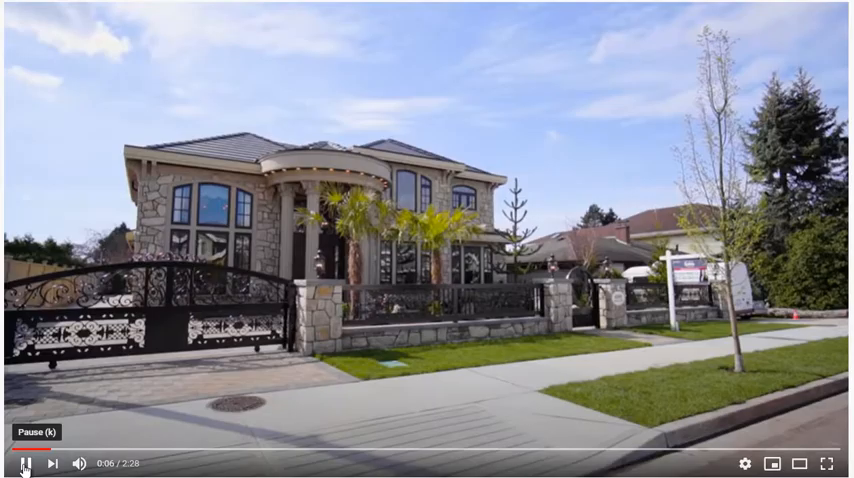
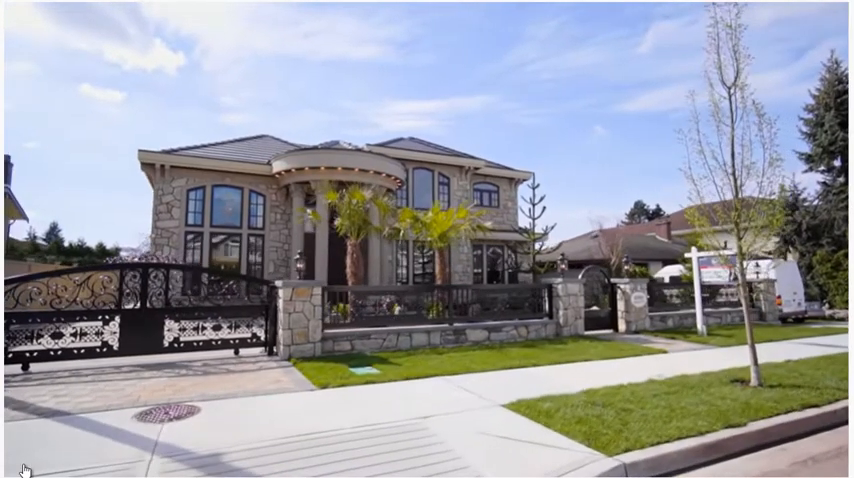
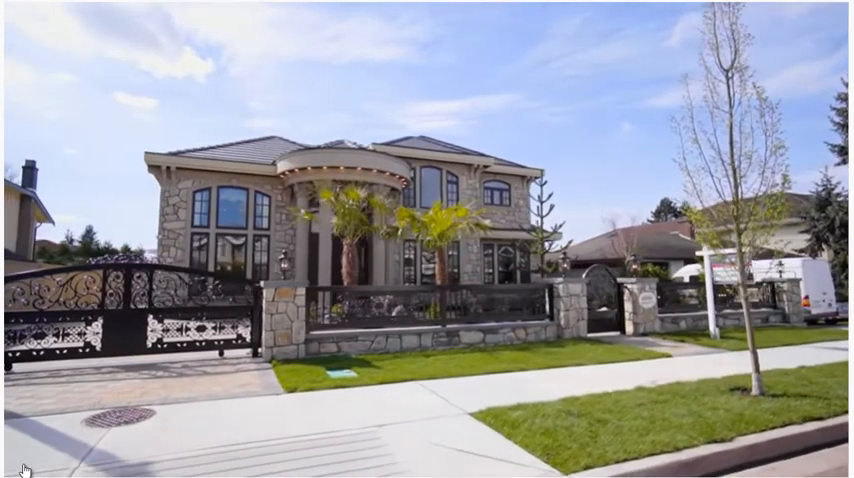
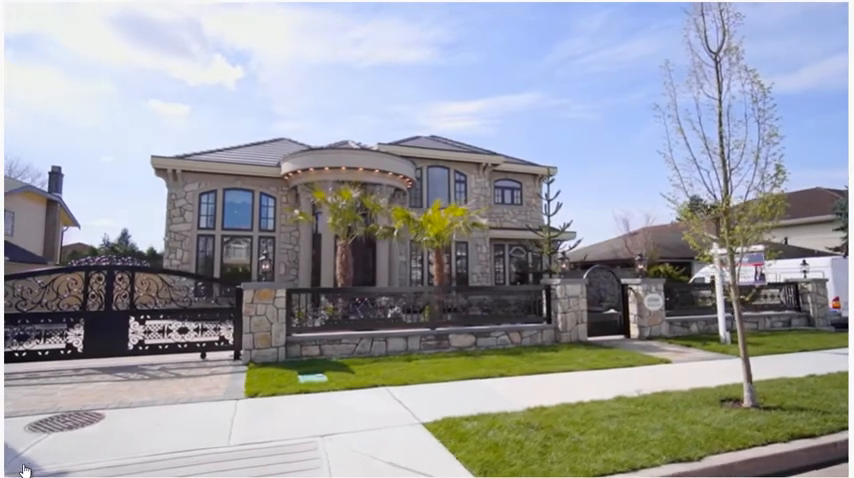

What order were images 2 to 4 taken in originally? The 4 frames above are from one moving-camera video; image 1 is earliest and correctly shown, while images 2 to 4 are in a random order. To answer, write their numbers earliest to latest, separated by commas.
2, 3, 4
